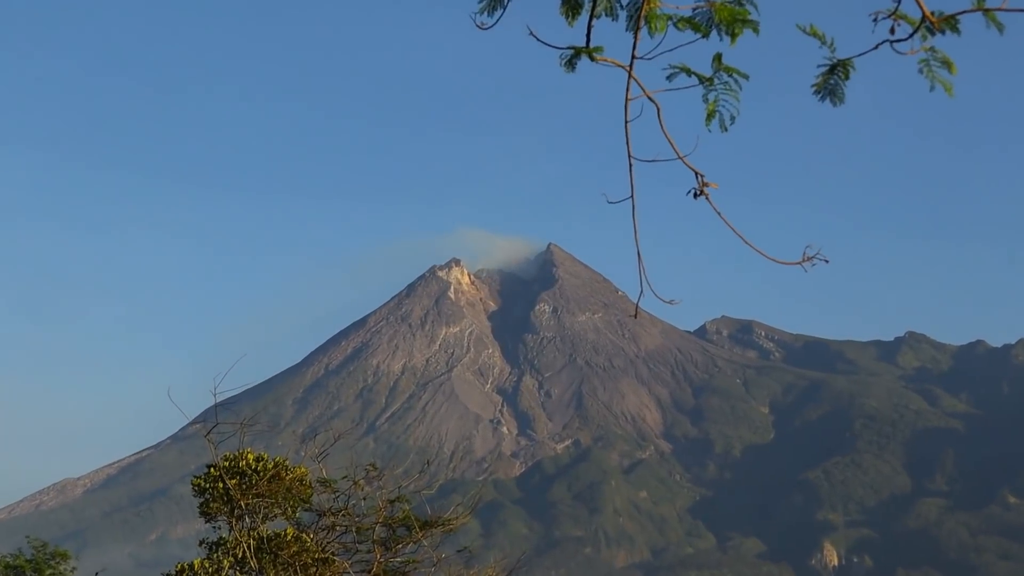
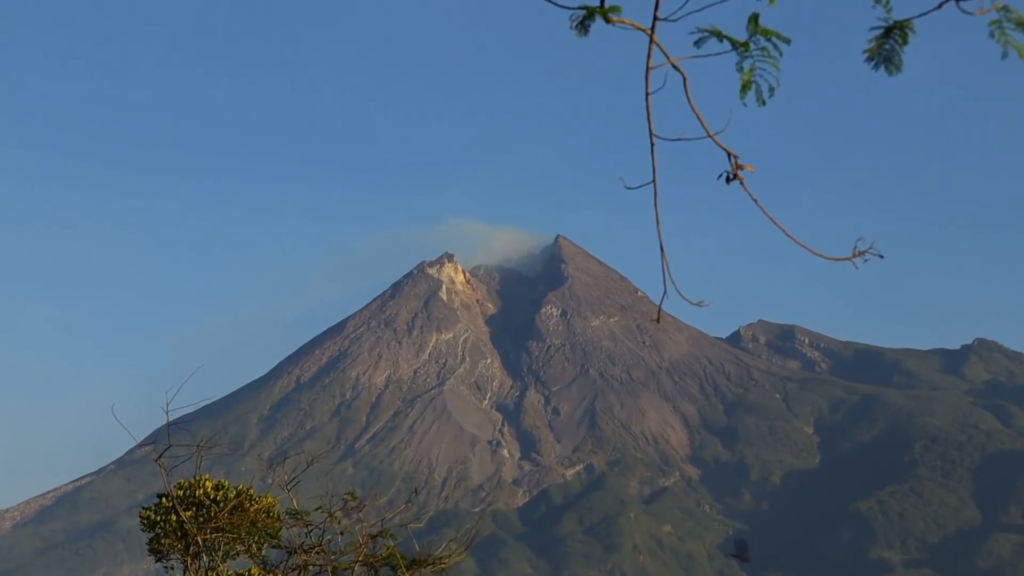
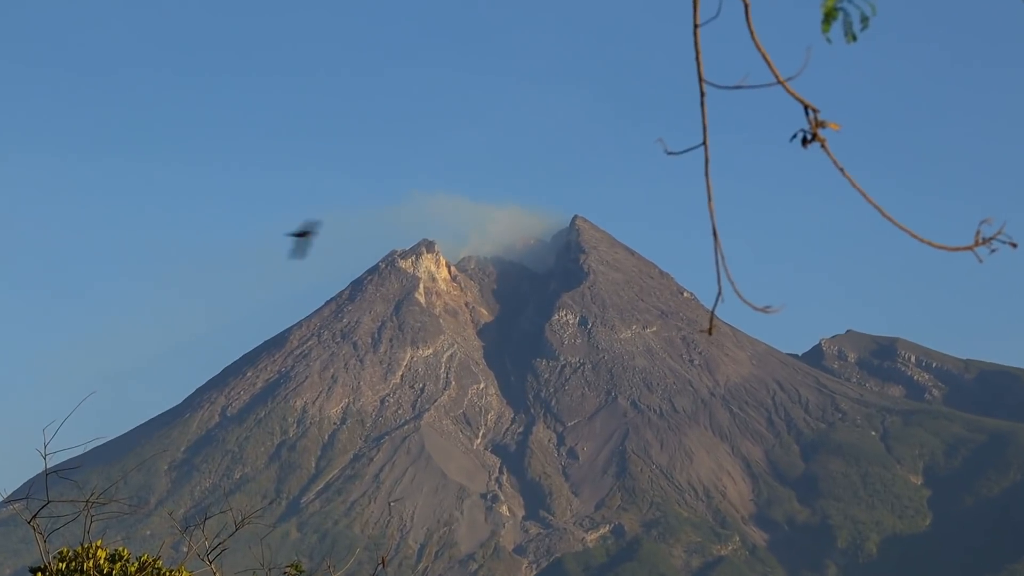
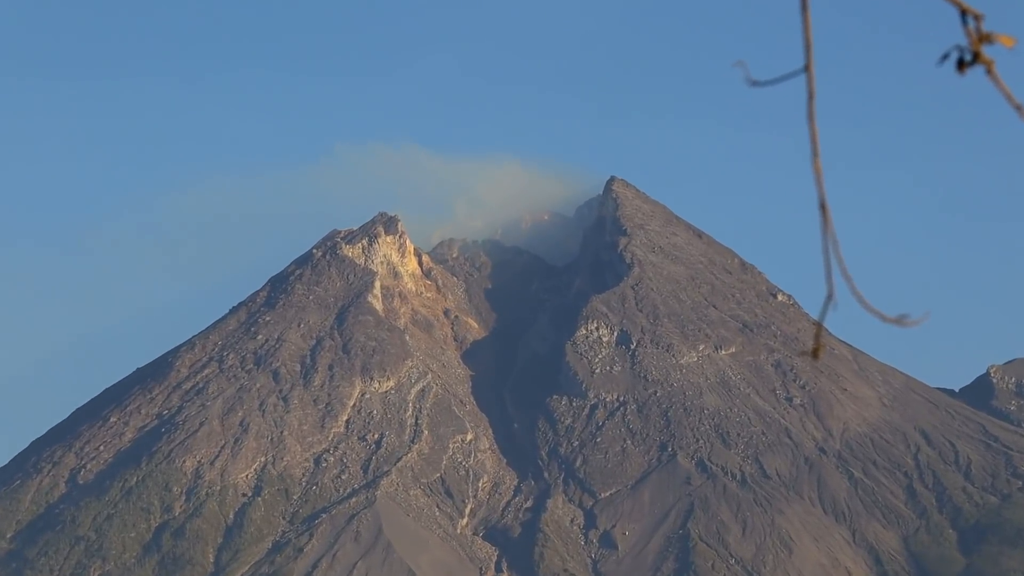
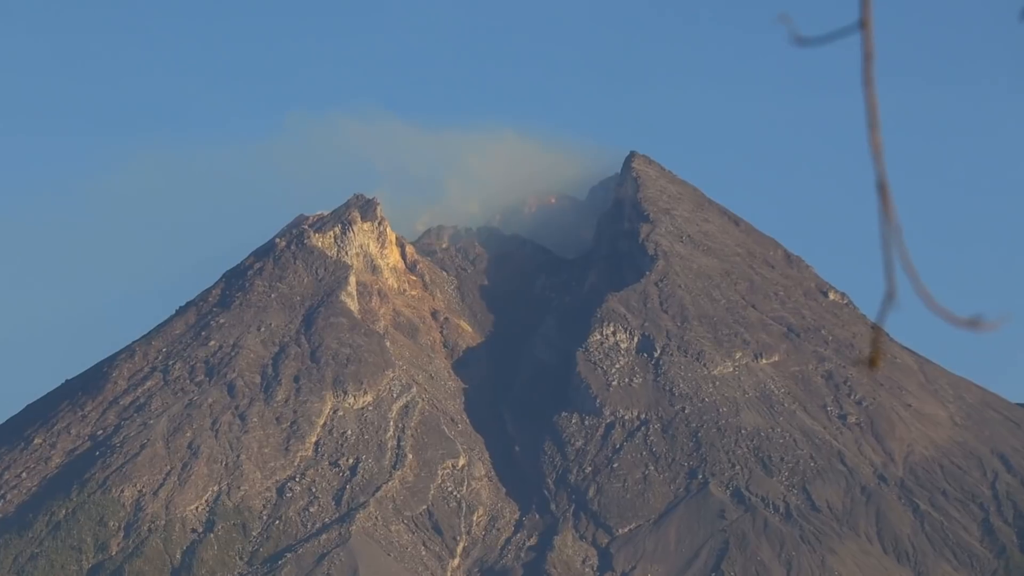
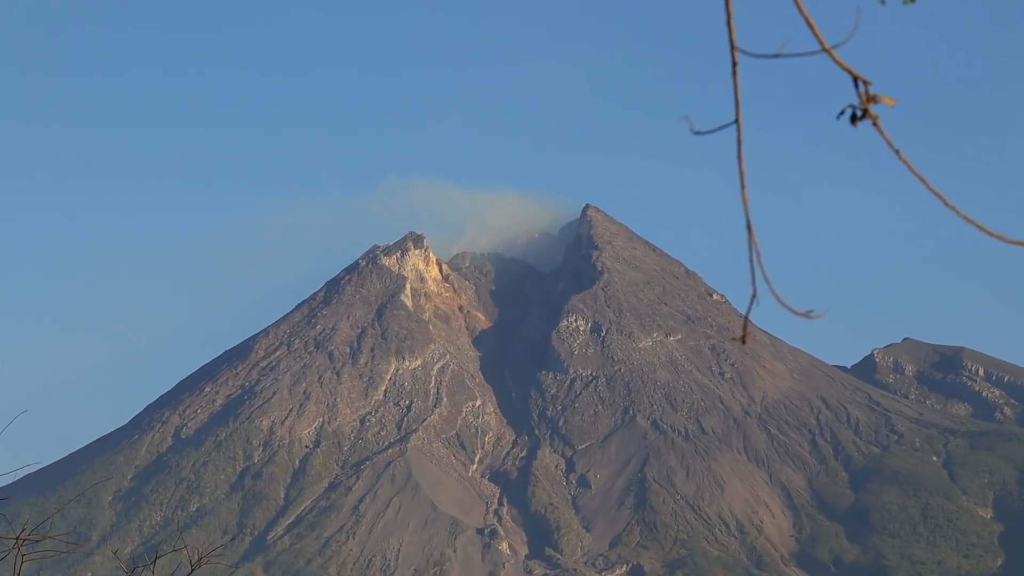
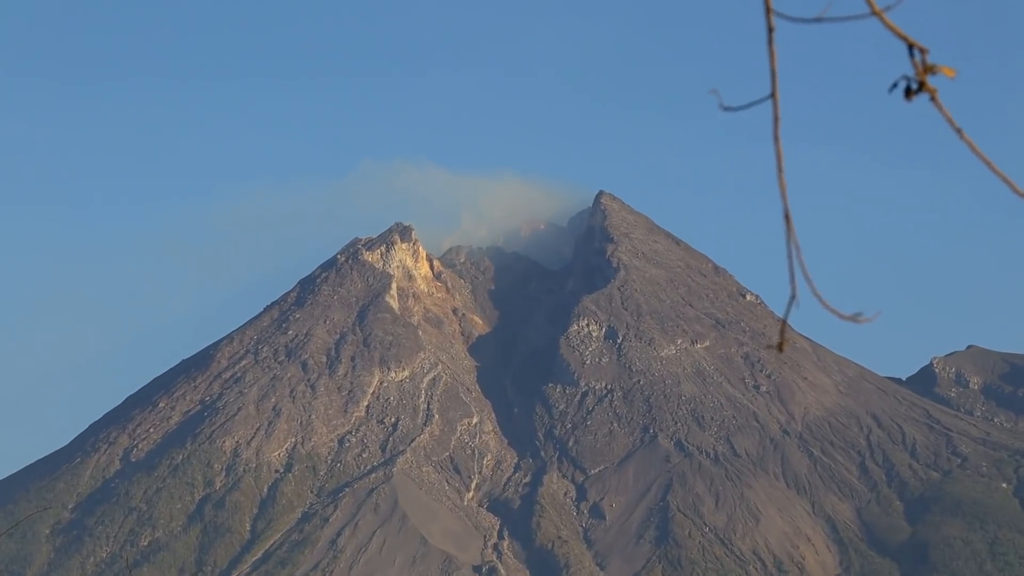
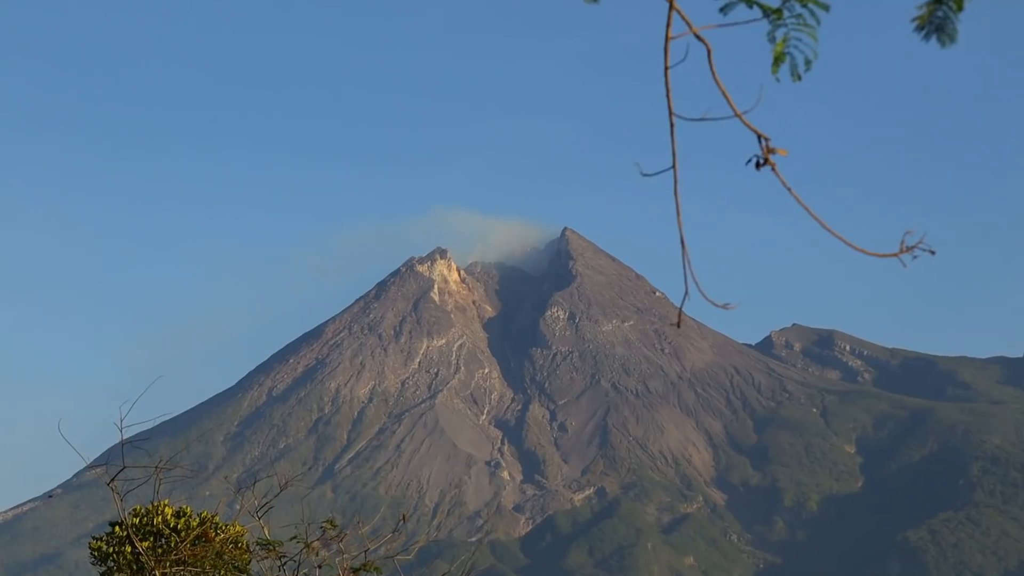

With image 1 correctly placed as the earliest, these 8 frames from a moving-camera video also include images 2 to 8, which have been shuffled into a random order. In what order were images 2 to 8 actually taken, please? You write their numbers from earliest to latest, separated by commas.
2, 8, 3, 6, 7, 4, 5
